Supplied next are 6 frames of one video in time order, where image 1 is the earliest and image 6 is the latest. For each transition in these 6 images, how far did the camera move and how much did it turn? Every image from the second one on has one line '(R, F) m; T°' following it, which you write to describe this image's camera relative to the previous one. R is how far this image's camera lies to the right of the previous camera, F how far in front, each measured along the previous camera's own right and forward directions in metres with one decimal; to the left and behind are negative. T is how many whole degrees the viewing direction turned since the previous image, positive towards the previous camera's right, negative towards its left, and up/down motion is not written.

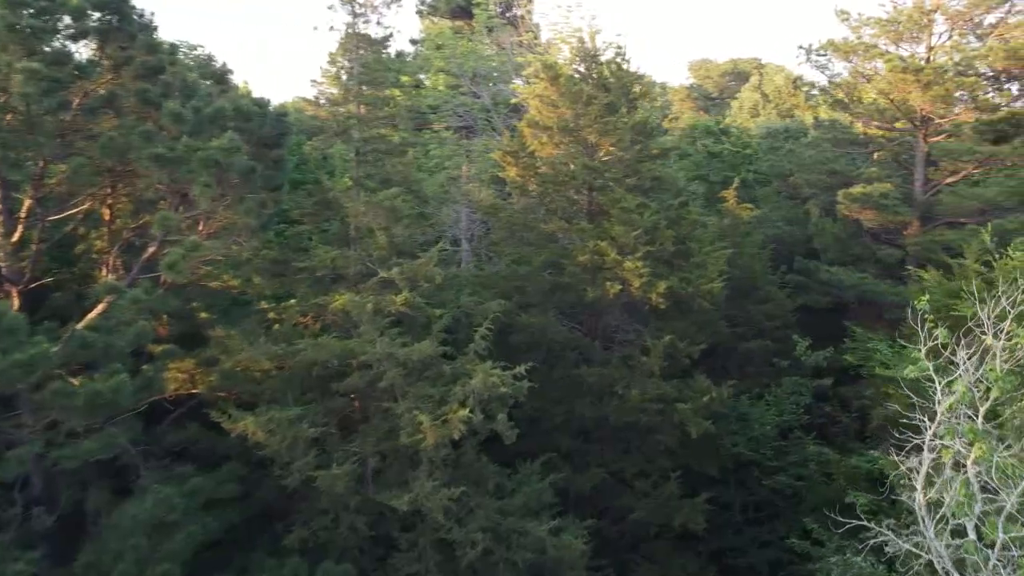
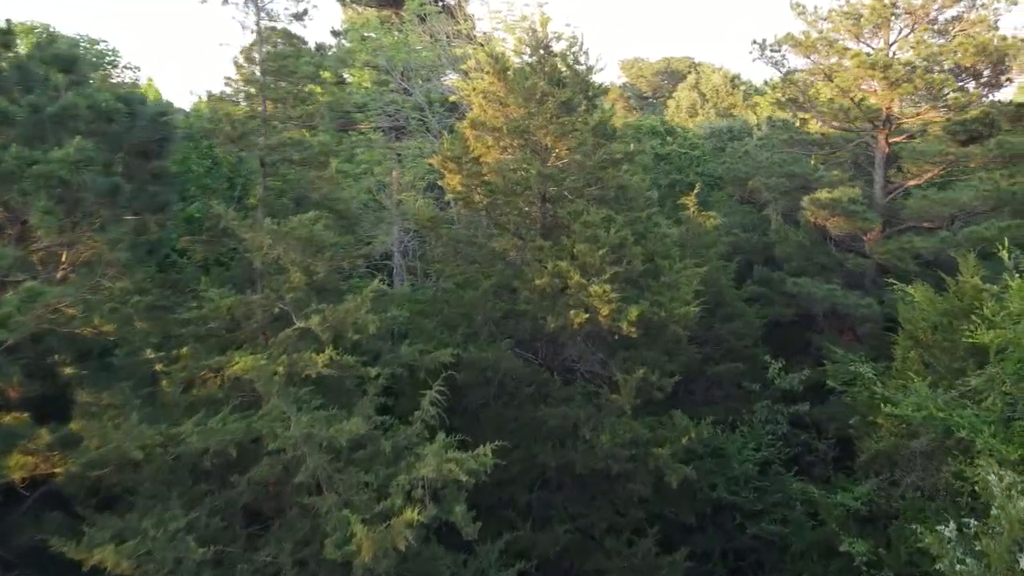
(-0.2, +2.1) m; +5°
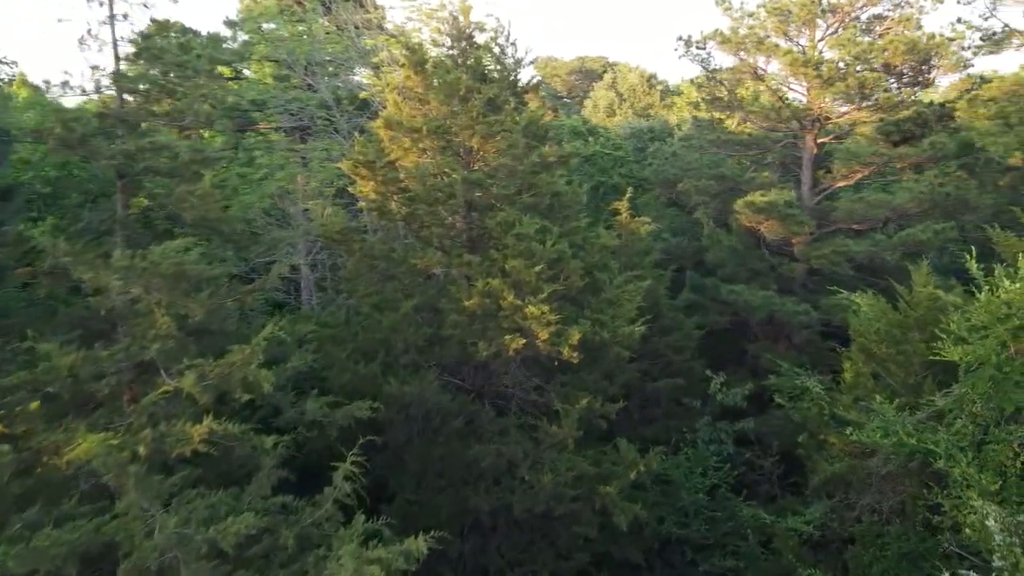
(-0.1, +1.4) m; +6°
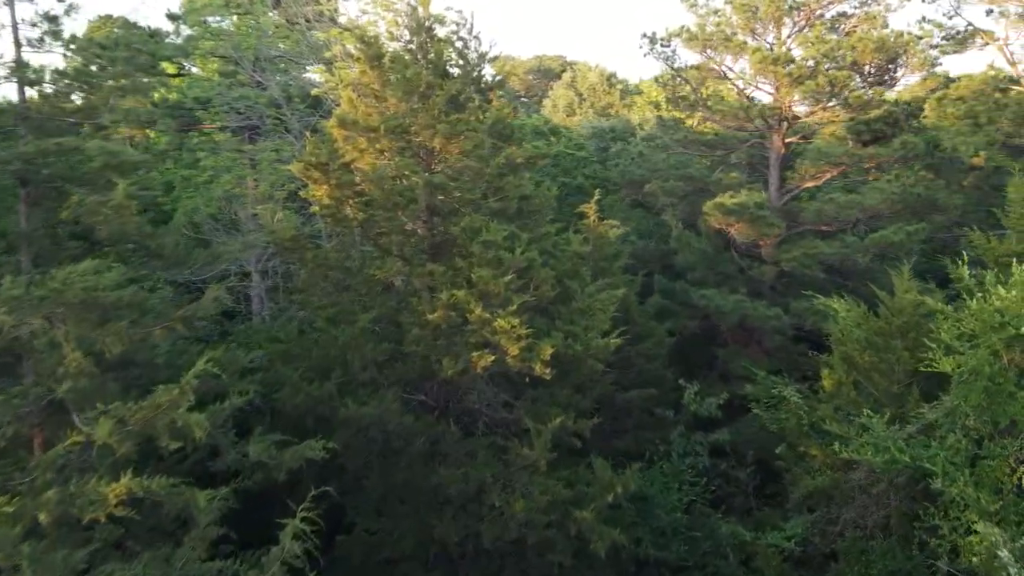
(-0.1, +0.8) m; +3°
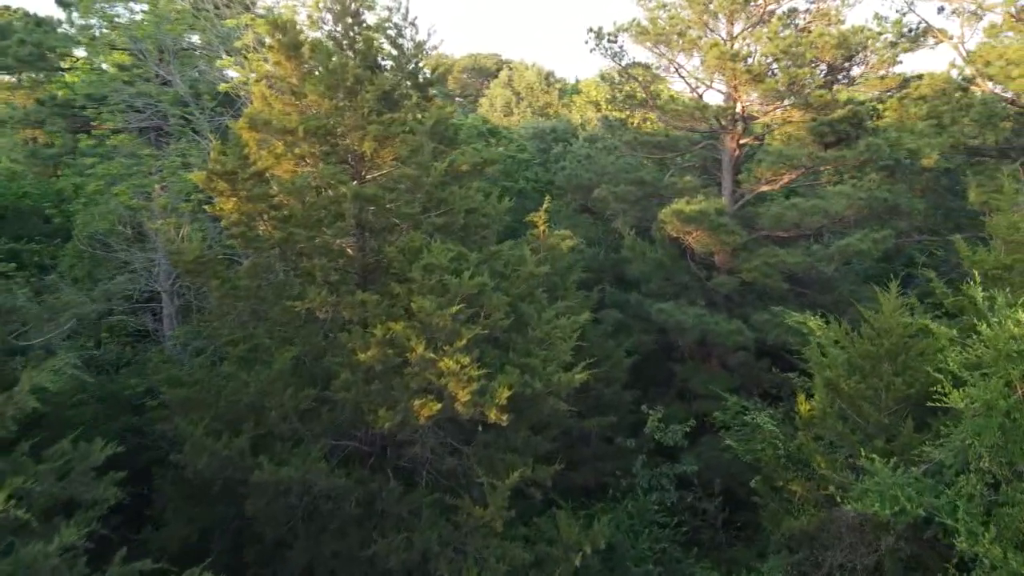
(-0.1, +1.5) m; +5°
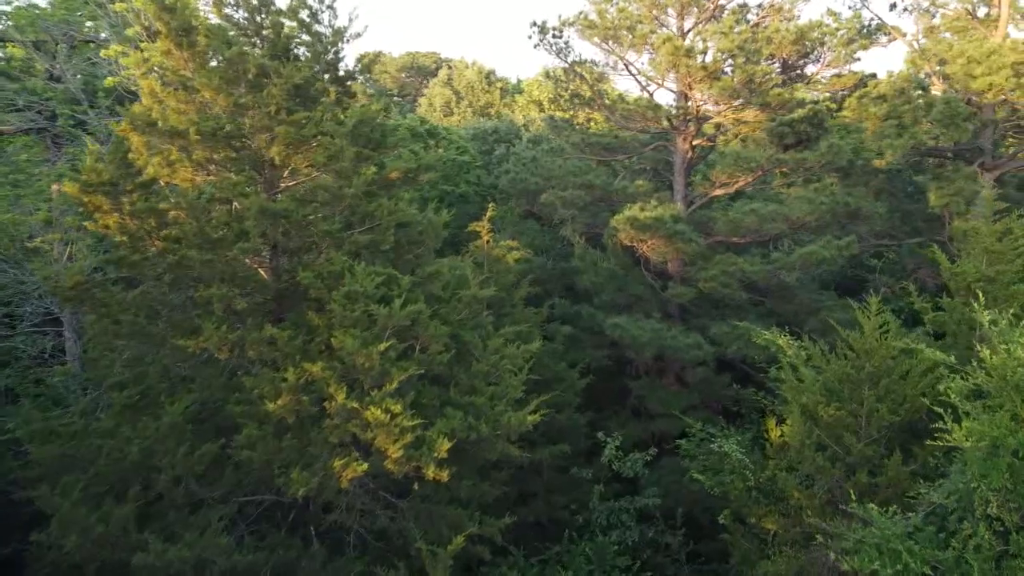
(0.0, +1.3) m; +4°
